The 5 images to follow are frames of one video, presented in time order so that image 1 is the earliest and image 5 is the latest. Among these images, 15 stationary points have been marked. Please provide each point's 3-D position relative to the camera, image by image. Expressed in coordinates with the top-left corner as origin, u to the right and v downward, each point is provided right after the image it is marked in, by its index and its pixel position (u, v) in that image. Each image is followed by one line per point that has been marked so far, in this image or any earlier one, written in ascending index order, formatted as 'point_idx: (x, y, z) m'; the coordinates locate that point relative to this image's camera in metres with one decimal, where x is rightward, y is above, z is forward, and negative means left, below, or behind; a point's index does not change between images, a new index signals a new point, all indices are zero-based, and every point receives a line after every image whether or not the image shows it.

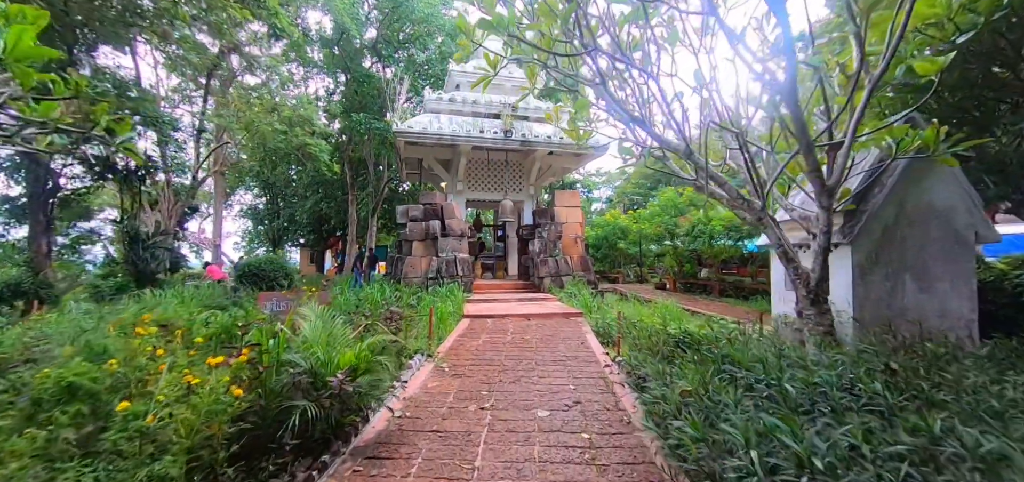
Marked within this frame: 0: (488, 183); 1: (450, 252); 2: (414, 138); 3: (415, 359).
0: (-0.6, +1.4, +9.6) m
1: (-1.2, -0.2, +7.9) m
2: (-2.0, +2.1, +8.0) m
3: (-0.9, -1.1, +3.7) m
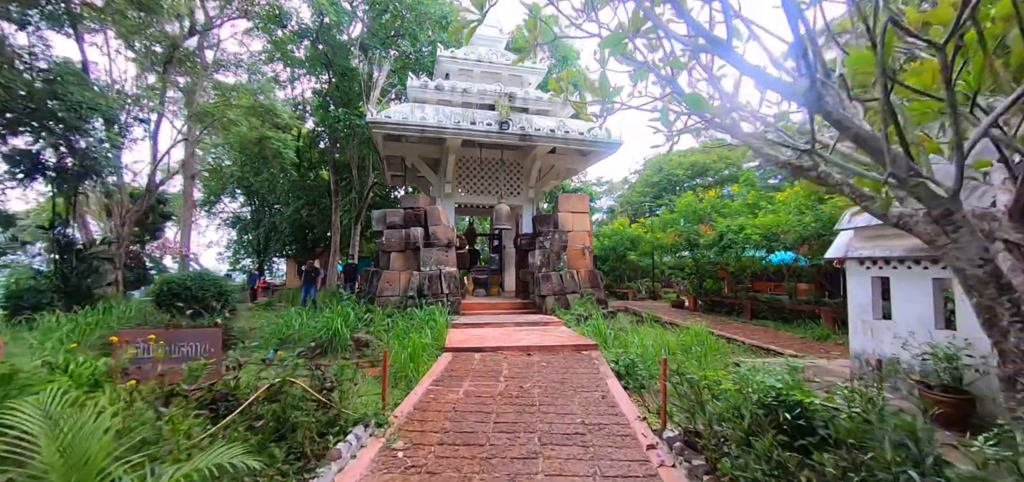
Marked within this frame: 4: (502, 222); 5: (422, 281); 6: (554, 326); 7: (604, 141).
0: (-0.7, +1.2, +8.3) m
1: (-1.3, -0.4, +6.6) m
2: (-2.1, +1.9, +6.8) m
3: (-1.0, -1.2, +2.4) m
4: (-0.2, +0.4, +7.5) m
5: (-1.5, -0.7, +6.5) m
6: (+0.6, -1.3, +6.0) m
7: (+1.8, +1.9, +7.6) m
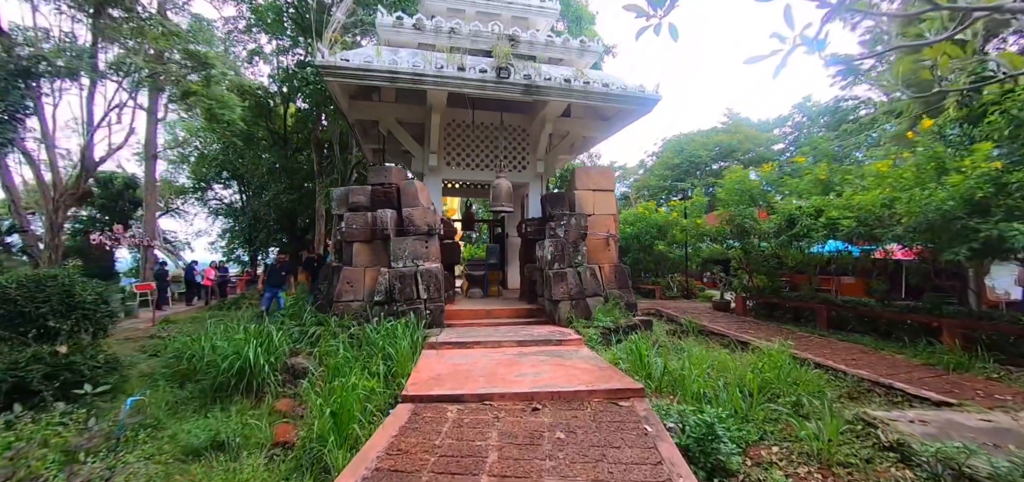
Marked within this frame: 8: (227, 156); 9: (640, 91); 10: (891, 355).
0: (-0.6, +1.4, +6.6) m
1: (-1.3, -0.2, +4.9) m
2: (-2.0, +2.1, +5.0) m
3: (-1.1, -1.1, +0.7) m
4: (-0.2, +0.6, +5.7) m
5: (-1.5, -0.5, +4.8) m
6: (+0.6, -1.1, +4.2) m
7: (+1.8, +2.1, +5.7) m
8: (-11.7, +3.4, +16.0) m
9: (+1.9, +2.2, +5.8) m
10: (+4.5, -1.3, +4.6) m
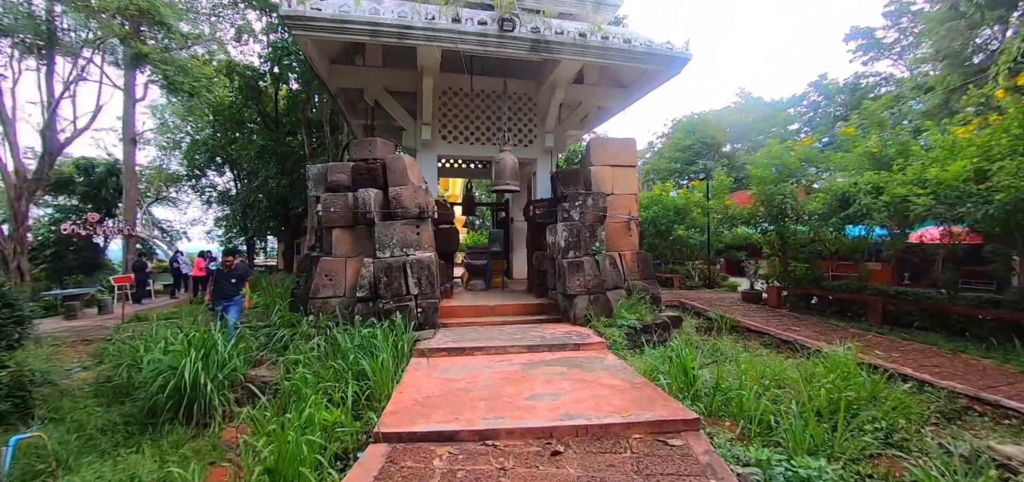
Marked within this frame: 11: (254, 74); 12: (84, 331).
0: (-0.5, +1.6, +5.8) m
1: (-1.2, -0.1, +4.1) m
2: (-2.0, +2.3, +4.2) m
3: (-1.0, -1.1, 0.0) m
4: (-0.1, +0.8, +4.9) m
5: (-1.4, -0.3, +4.0) m
6: (+0.7, -1.0, +3.5) m
7: (+1.9, +2.3, +4.9) m
8: (-11.5, +3.9, +15.2) m
9: (+1.9, +2.4, +4.9) m
10: (+4.5, -1.1, +3.8) m
11: (-8.9, +5.8, +13.6) m
12: (-6.4, -1.4, +5.8) m
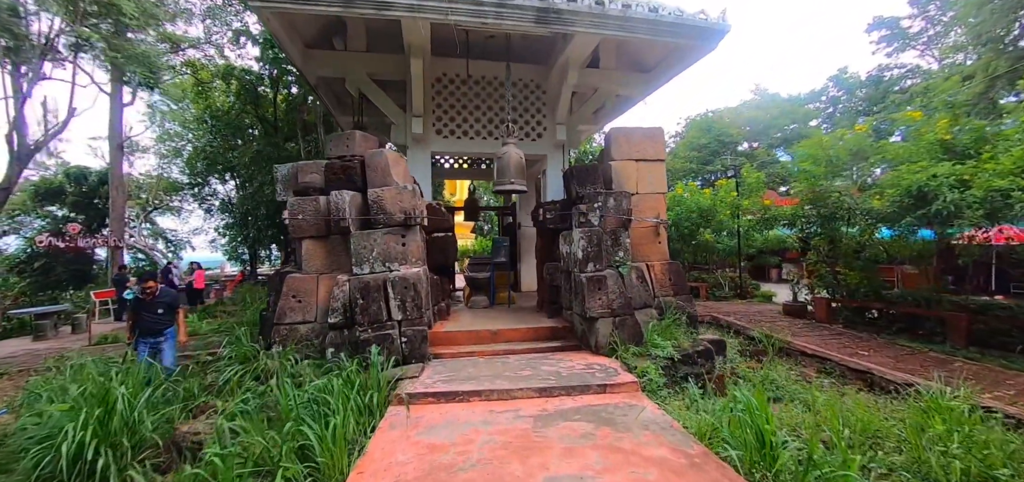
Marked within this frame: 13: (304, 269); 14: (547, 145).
0: (-0.5, +1.5, +5.0) m
1: (-1.2, -0.2, +3.4) m
2: (-2.0, +2.2, +3.5) m
3: (-1.0, -1.2, -0.8) m
4: (0.0, +0.7, +4.2) m
5: (-1.3, -0.4, +3.3) m
6: (+0.8, -1.1, +2.7) m
7: (+1.9, +2.3, +4.1) m
8: (-11.3, +3.5, +14.7) m
9: (+2.0, +2.3, +4.1) m
10: (+4.6, -1.2, +2.9) m
11: (-8.7, +5.5, +13.1) m
12: (-6.3, -1.5, +5.2) m
13: (-2.0, -0.3, +3.6) m
14: (+0.5, +1.3, +5.2) m
